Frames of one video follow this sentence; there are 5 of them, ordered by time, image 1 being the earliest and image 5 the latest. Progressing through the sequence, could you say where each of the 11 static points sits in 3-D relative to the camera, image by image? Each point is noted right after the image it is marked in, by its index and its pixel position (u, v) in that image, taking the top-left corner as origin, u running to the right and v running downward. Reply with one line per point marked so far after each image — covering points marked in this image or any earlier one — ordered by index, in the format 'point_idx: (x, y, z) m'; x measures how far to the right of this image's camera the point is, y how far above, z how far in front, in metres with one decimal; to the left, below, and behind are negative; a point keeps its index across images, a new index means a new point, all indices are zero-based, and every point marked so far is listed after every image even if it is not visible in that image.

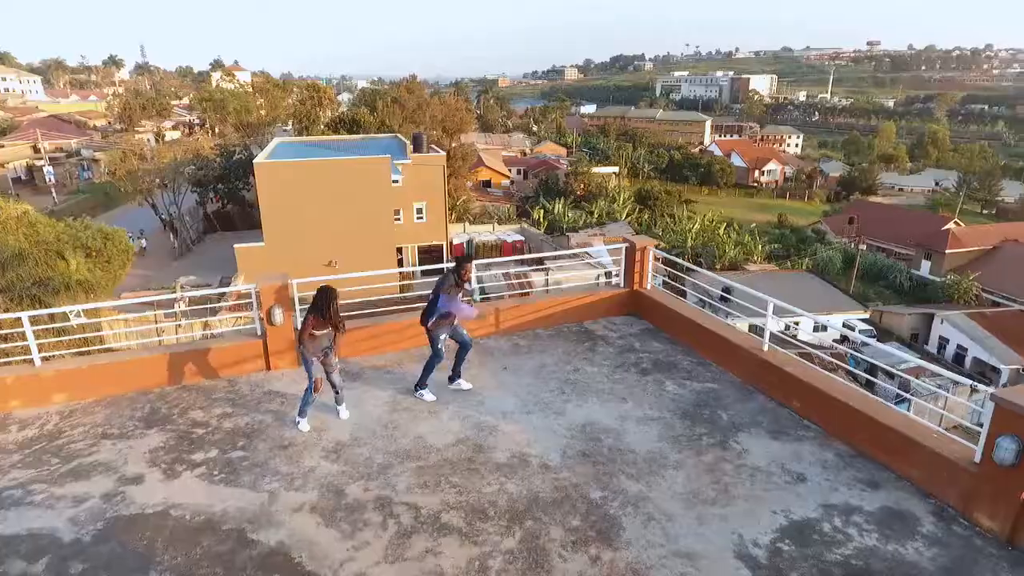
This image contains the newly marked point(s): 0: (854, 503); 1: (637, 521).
0: (+1.8, -1.1, +3.4) m
1: (+0.6, -1.2, +3.3) m
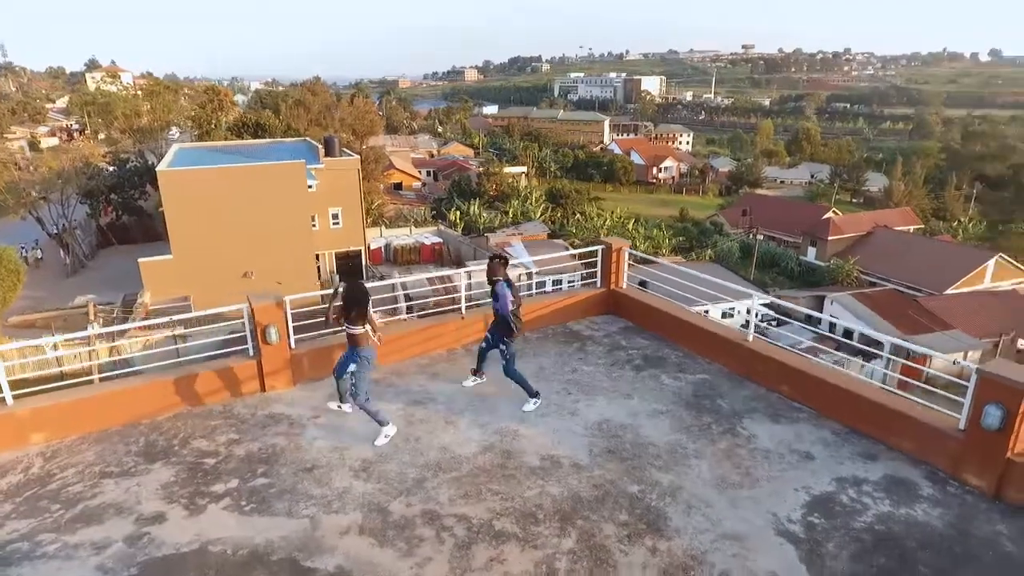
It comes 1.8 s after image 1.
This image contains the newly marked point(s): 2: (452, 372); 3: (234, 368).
0: (+2.0, -1.1, +3.8) m
1: (+0.9, -1.2, +3.5) m
2: (-0.4, -0.6, +4.9) m
3: (-1.9, -0.6, +4.5) m
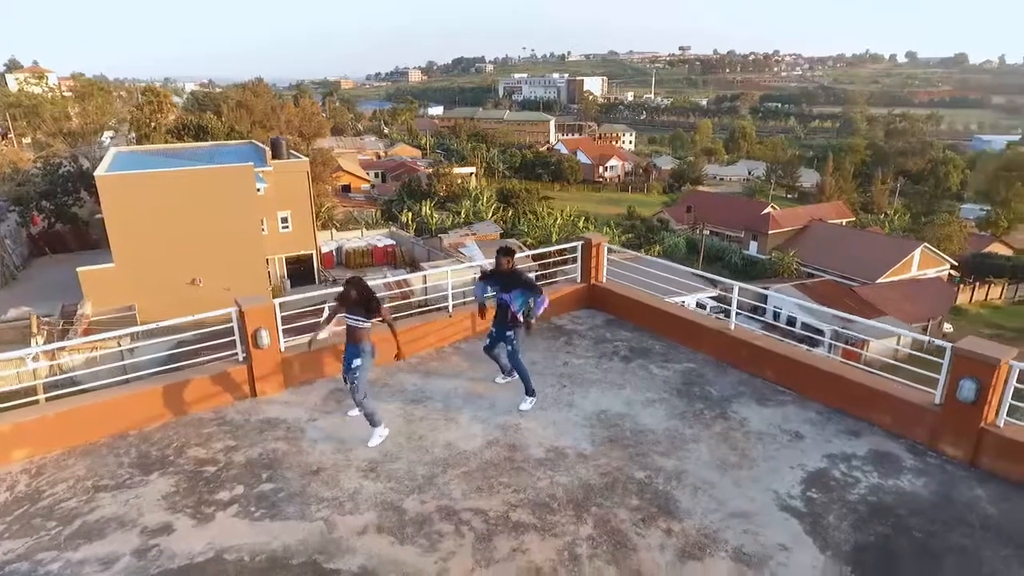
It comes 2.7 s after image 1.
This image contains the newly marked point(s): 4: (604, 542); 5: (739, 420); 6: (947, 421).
0: (+2.1, -1.0, +4.0) m
1: (+1.0, -1.1, +3.6) m
2: (-0.5, -0.6, +4.9) m
3: (-1.9, -0.6, +4.4) m
4: (+0.5, -1.3, +3.2) m
5: (+1.5, -0.9, +4.3) m
6: (+2.6, -0.8, +3.8) m
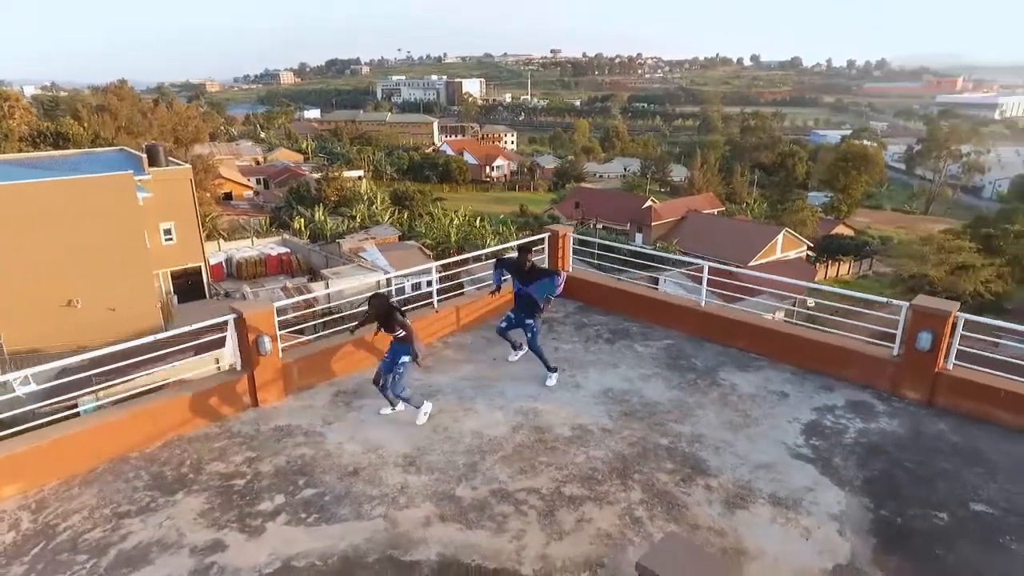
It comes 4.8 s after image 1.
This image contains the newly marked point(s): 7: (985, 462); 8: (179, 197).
0: (+2.2, -0.8, +4.5) m
1: (+1.2, -1.0, +3.9) m
2: (-0.5, -0.6, +5.0) m
3: (-1.8, -0.6, +4.2) m
4: (+0.8, -1.1, +3.4) m
5: (+1.6, -0.7, +4.7) m
6: (+2.7, -0.5, +4.4) m
7: (+2.8, -1.0, +3.8) m
8: (-9.6, +2.6, +18.8) m
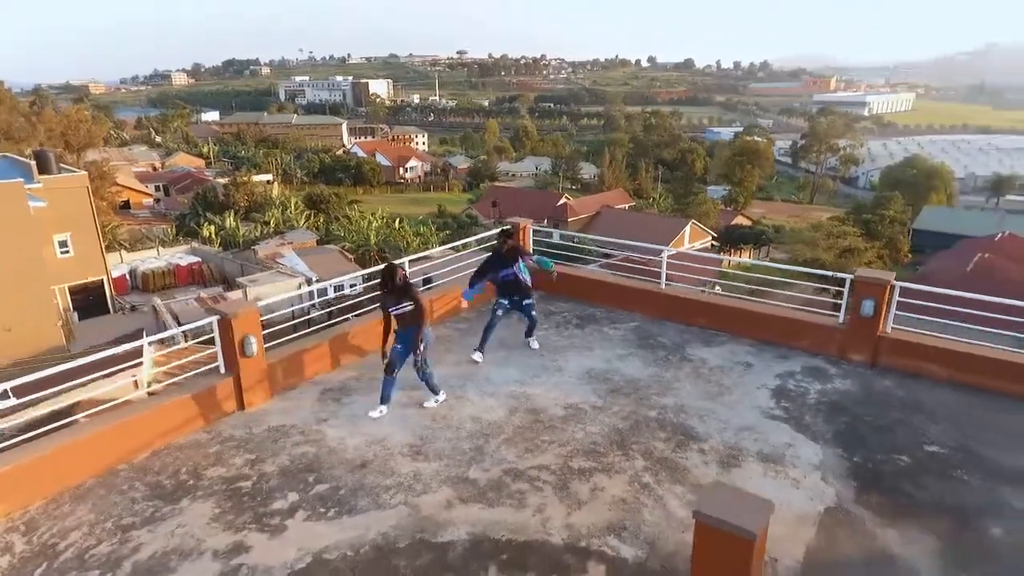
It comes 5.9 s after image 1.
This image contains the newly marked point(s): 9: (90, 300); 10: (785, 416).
0: (+2.1, -0.6, +4.9) m
1: (+1.2, -0.8, +4.2) m
2: (-0.7, -0.5, +5.0) m
3: (-1.9, -0.6, +4.0) m
4: (+0.8, -1.0, +3.6) m
5: (+1.4, -0.6, +5.0) m
6: (+2.6, -0.3, +4.9) m
7: (+2.8, -0.8, +4.3) m
8: (-11.7, +2.2, +17.5) m
9: (-12.0, -0.3, +18.7) m
10: (+1.8, -0.8, +4.2) m
